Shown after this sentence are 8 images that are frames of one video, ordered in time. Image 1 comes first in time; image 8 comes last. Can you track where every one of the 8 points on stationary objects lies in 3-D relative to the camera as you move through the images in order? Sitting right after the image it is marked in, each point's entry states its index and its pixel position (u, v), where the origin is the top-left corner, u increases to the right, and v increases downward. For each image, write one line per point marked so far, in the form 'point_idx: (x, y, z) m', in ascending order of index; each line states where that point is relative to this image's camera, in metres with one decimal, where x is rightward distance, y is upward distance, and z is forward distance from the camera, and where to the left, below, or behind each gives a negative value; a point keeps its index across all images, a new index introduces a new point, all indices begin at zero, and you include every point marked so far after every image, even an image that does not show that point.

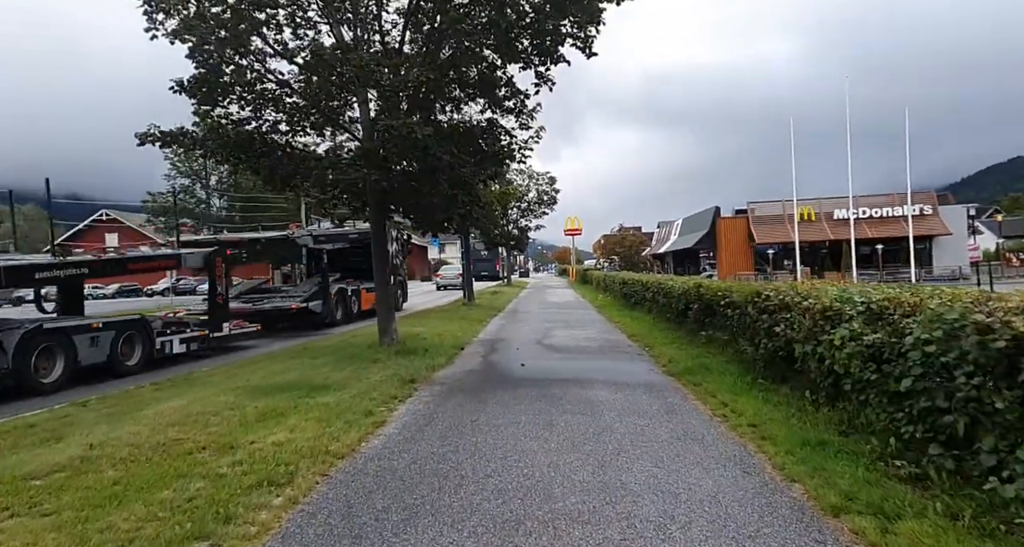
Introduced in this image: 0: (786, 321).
0: (+3.3, -0.6, +7.2) m
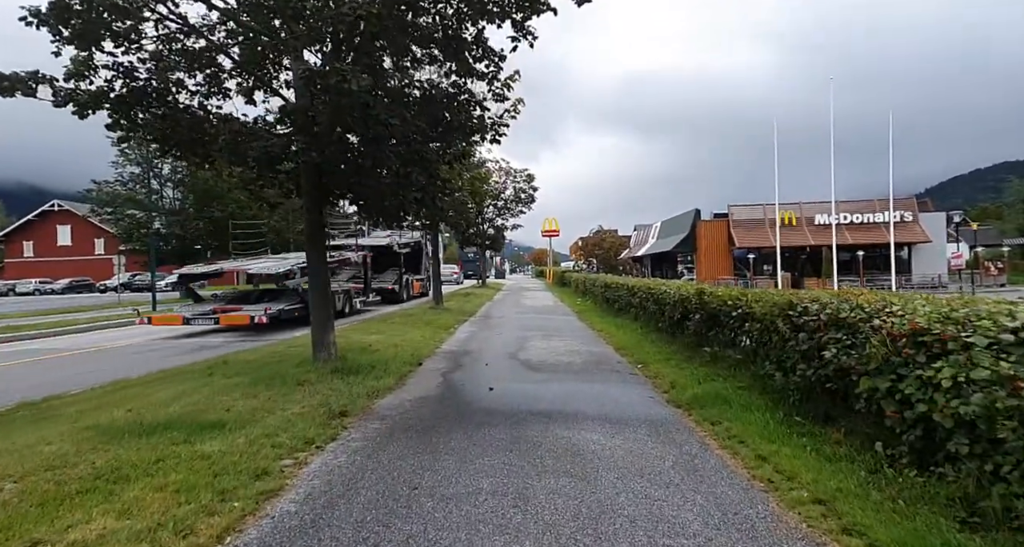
0: (+2.9, -0.6, +5.4) m
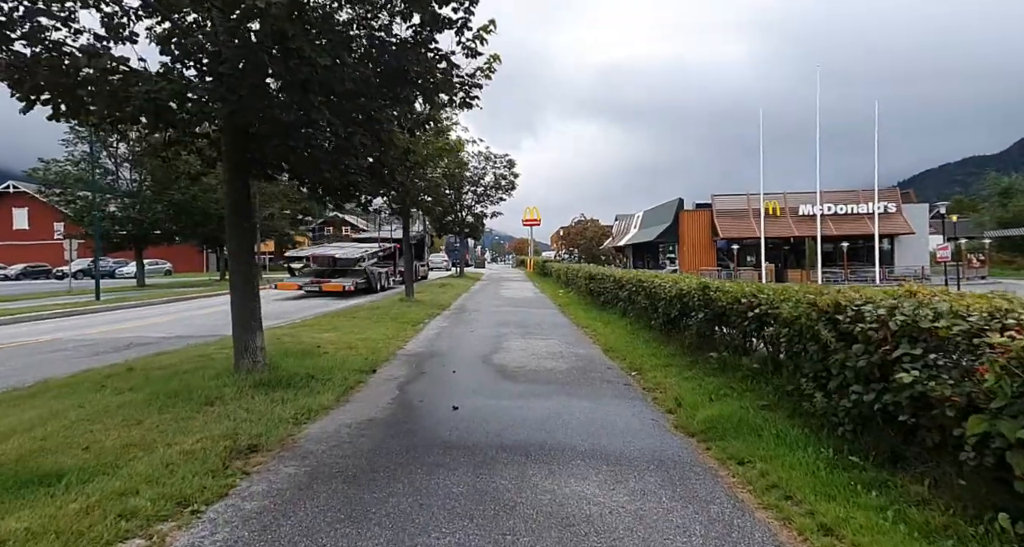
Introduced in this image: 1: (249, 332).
0: (+2.7, -0.6, +3.9) m
1: (-3.1, -0.7, +7.1) m
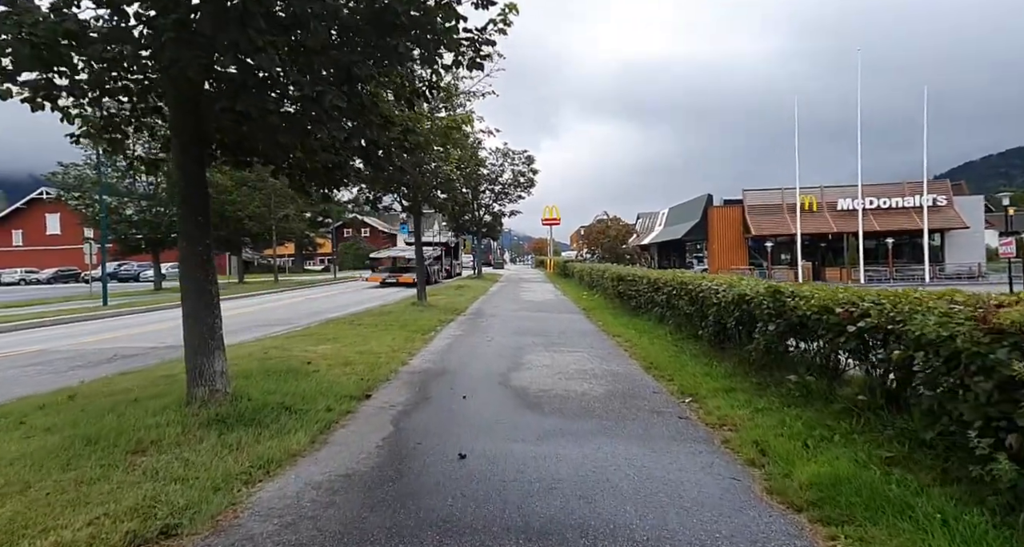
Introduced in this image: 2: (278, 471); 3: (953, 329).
0: (+2.8, -0.6, +2.2) m
1: (-2.8, -0.8, +5.6) m
2: (-1.7, -1.5, +4.5) m
3: (+2.9, -0.4, +3.9) m
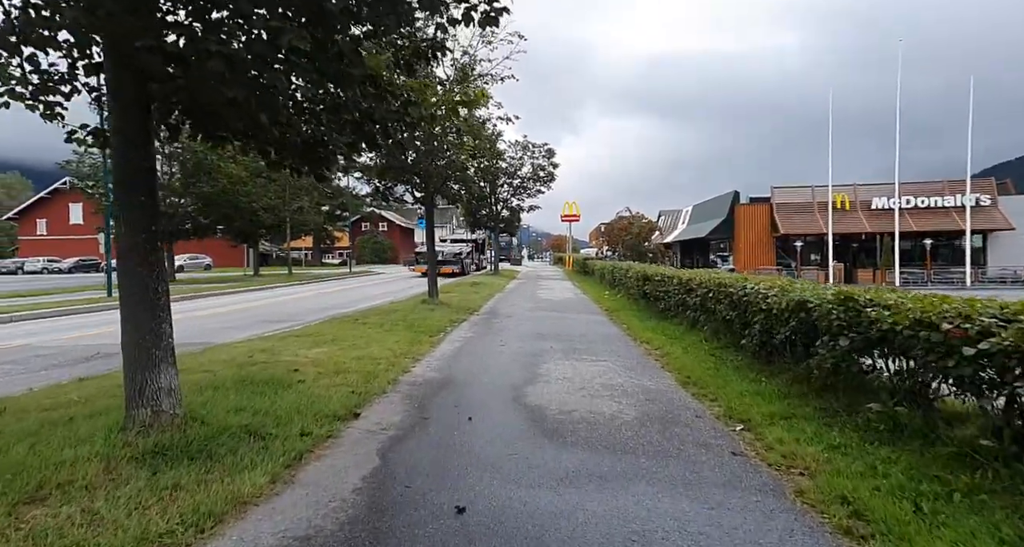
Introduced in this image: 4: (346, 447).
0: (+2.8, -0.7, +1.0) m
1: (-2.7, -0.7, +4.6) m
2: (-1.7, -1.4, +3.4) m
3: (+2.9, -0.4, +2.6) m
4: (-1.4, -1.4, +5.0) m
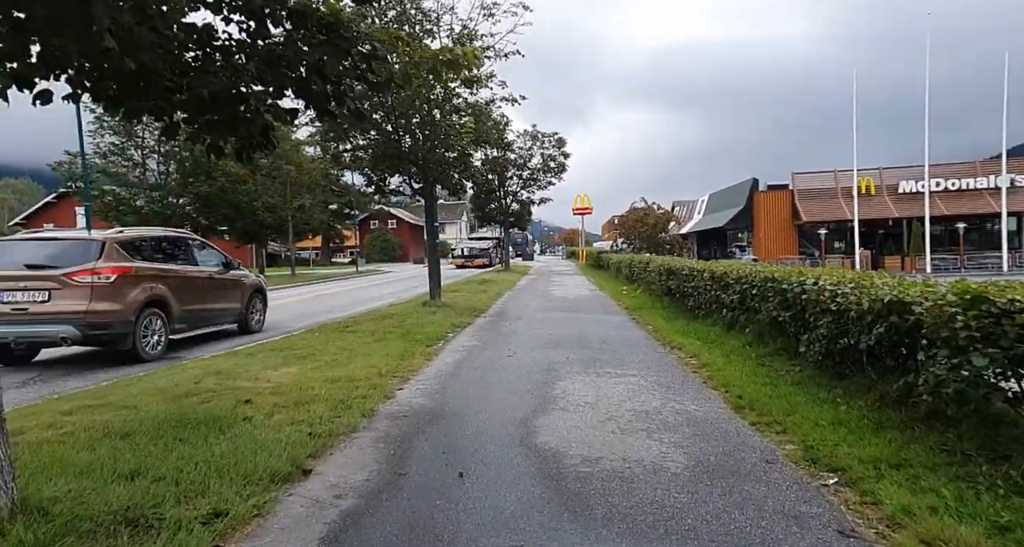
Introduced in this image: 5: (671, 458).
0: (+2.8, -0.6, -0.6) m
1: (-2.7, -0.8, +3.1) m
2: (-1.7, -1.5, +1.8) m
3: (+2.9, -0.4, +1.0) m
4: (-1.3, -1.5, +3.4) m
5: (+1.2, -1.4, +4.7) m
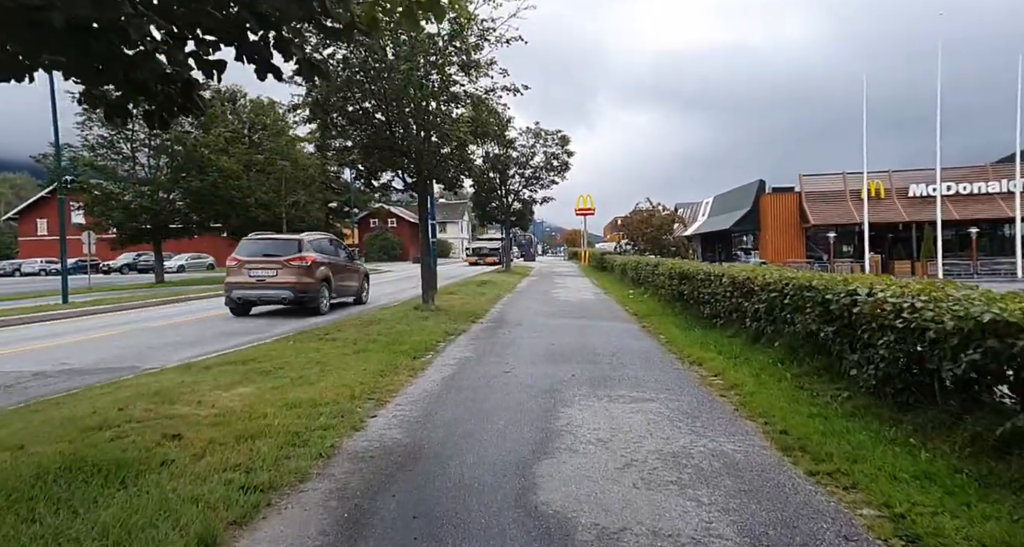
0: (+2.7, -0.7, -1.8) m
1: (-2.8, -0.8, +1.9) m
2: (-1.7, -1.5, +0.7) m
3: (+2.9, -0.5, -0.2) m
4: (-1.4, -1.5, +2.2) m
5: (+1.1, -1.5, +3.5) m
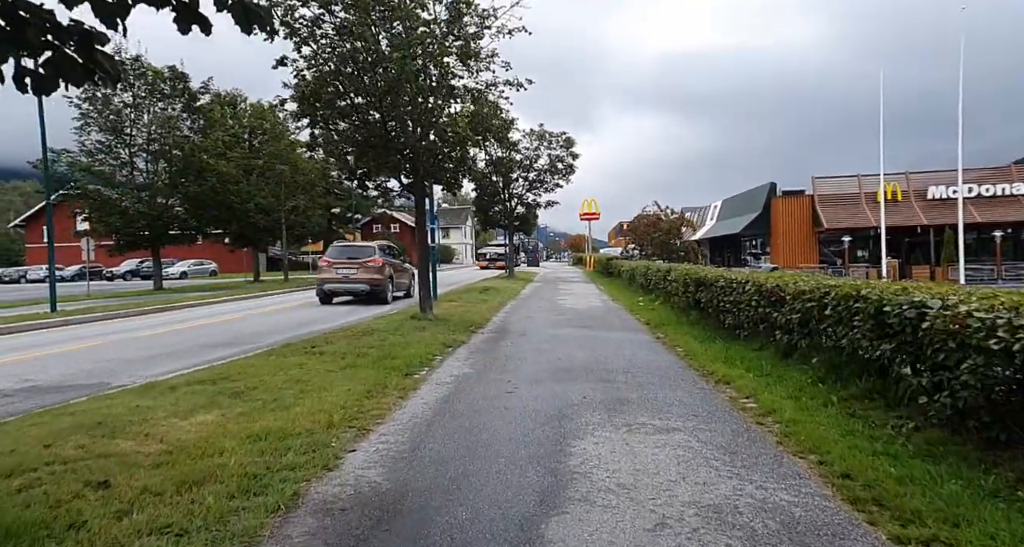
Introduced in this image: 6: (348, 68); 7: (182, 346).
0: (+2.7, -0.7, -2.8) m
1: (-2.8, -0.9, +1.0) m
2: (-1.7, -1.6, -0.2) m
3: (+2.8, -0.5, -1.1) m
4: (-1.4, -1.5, +1.3) m
5: (+1.1, -1.5, +2.5) m
6: (-3.4, +4.3, +12.6) m
7: (-7.0, -1.5, +12.7) m
